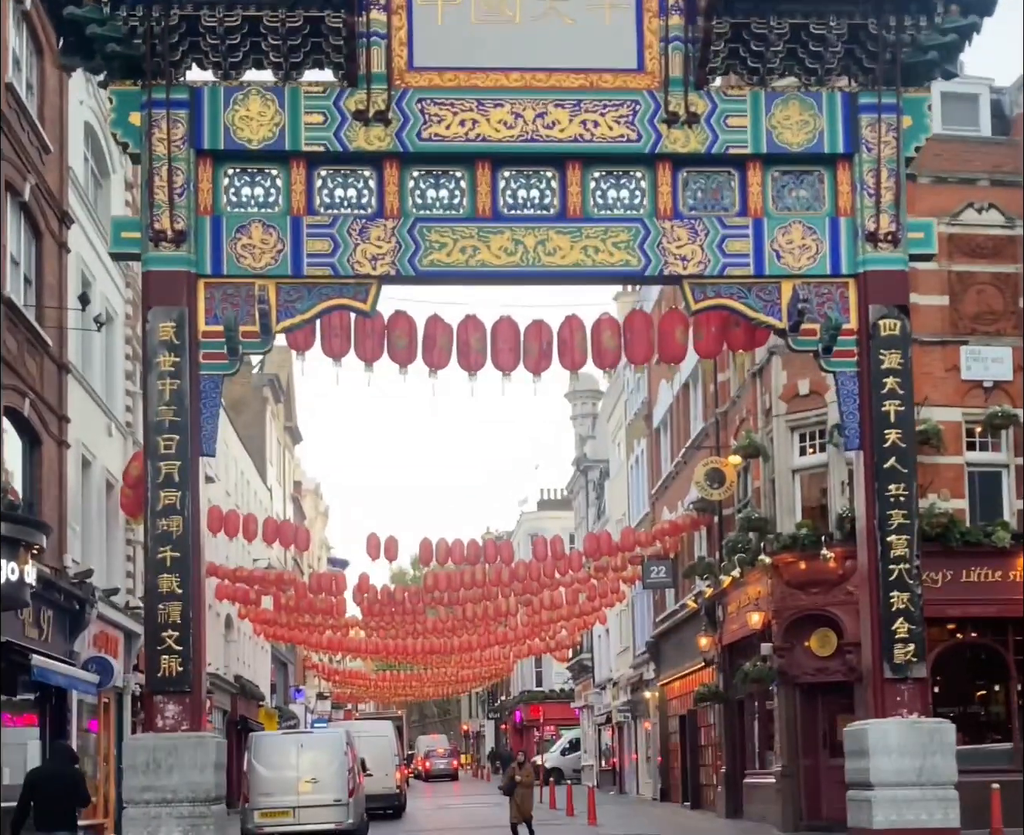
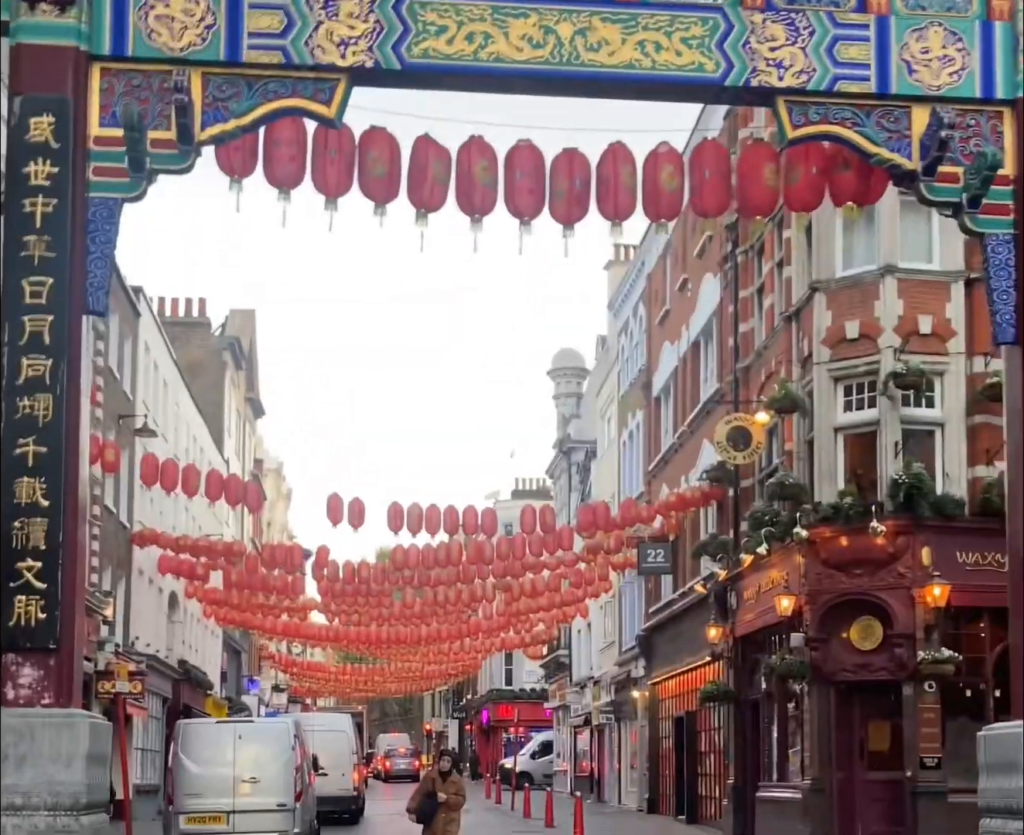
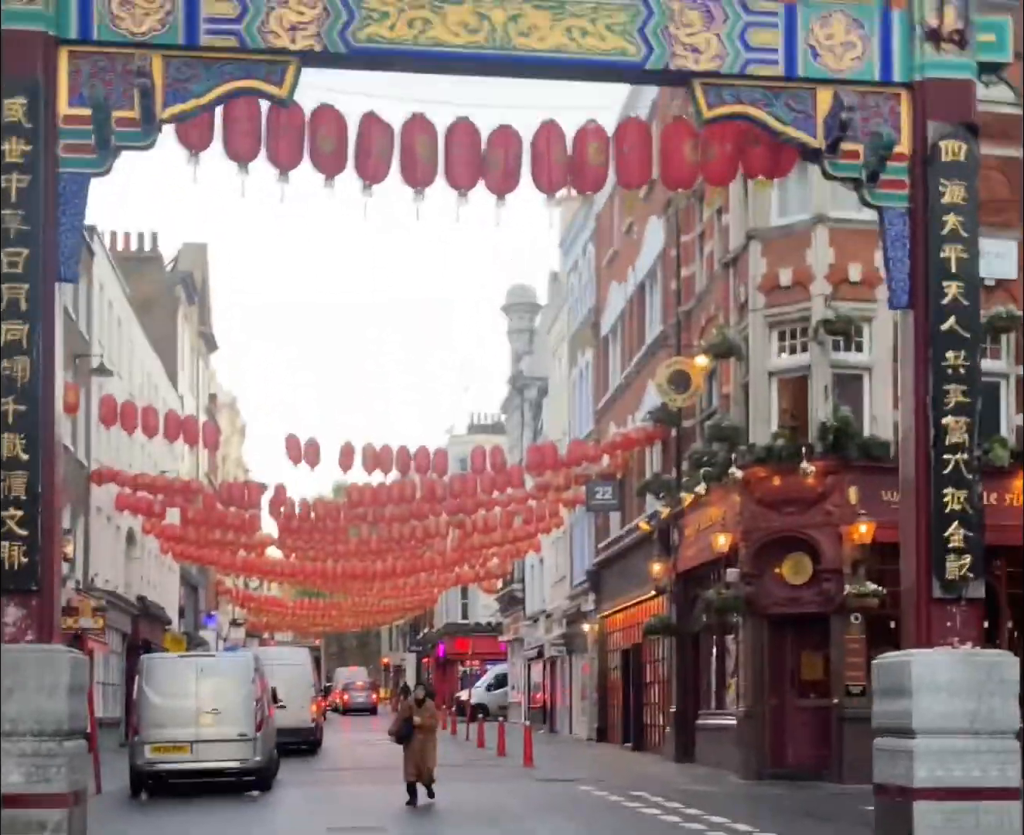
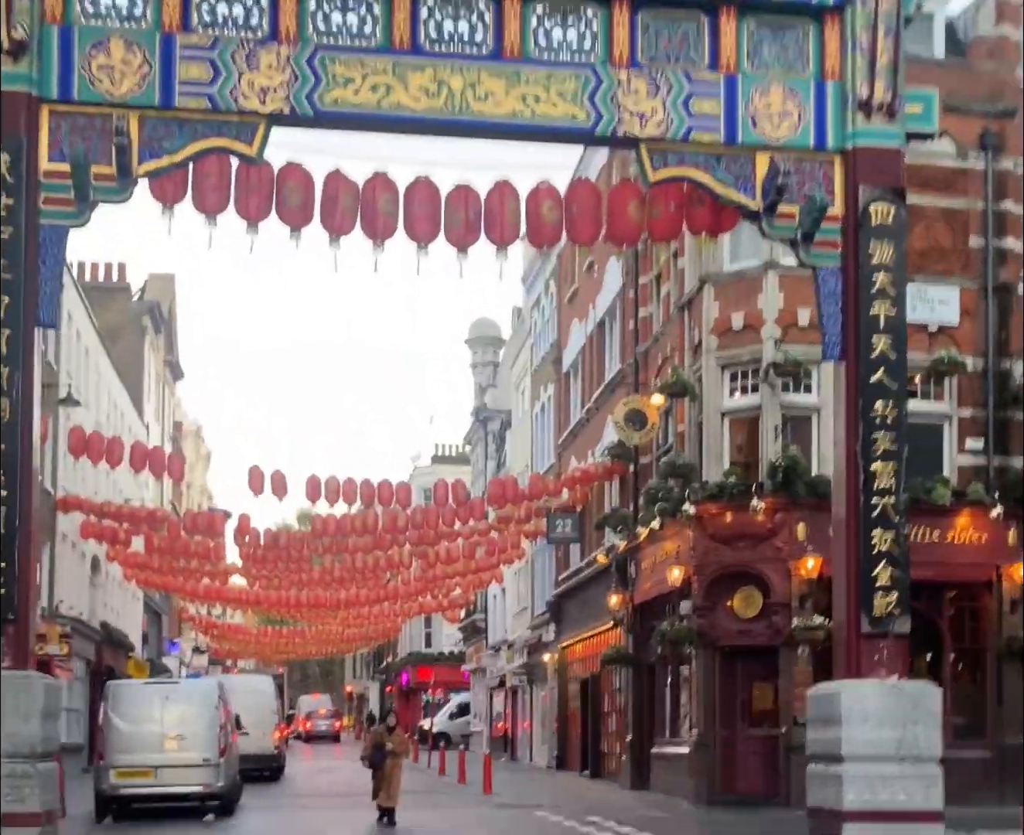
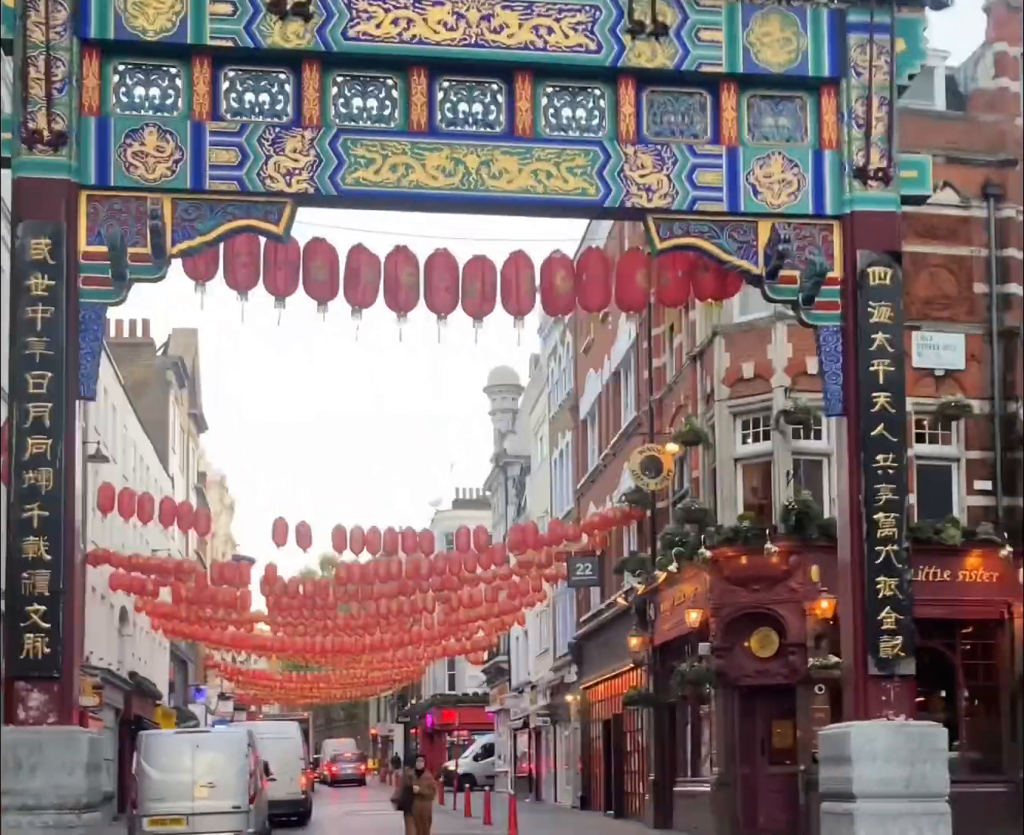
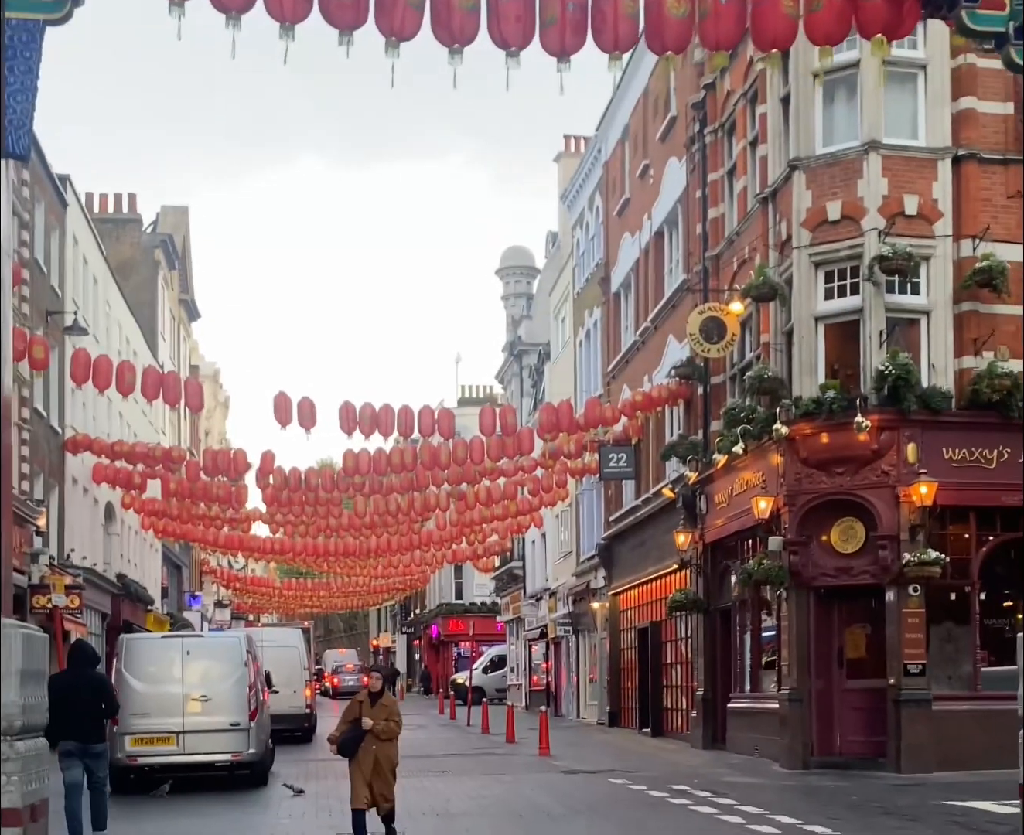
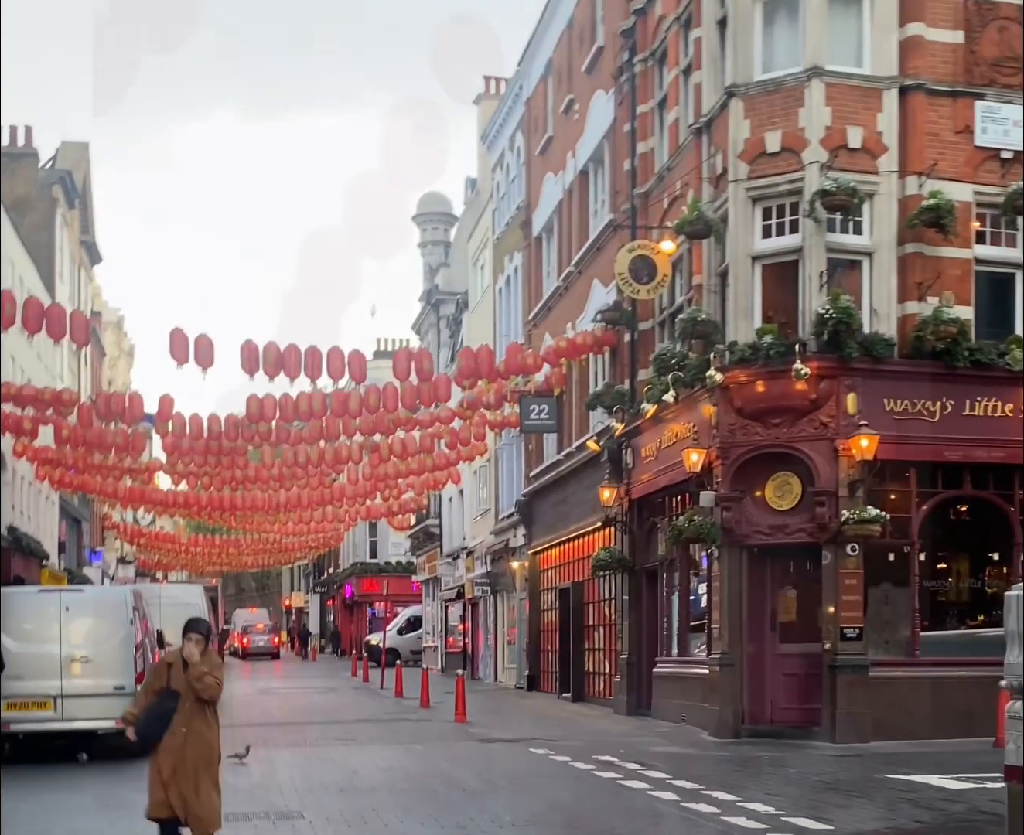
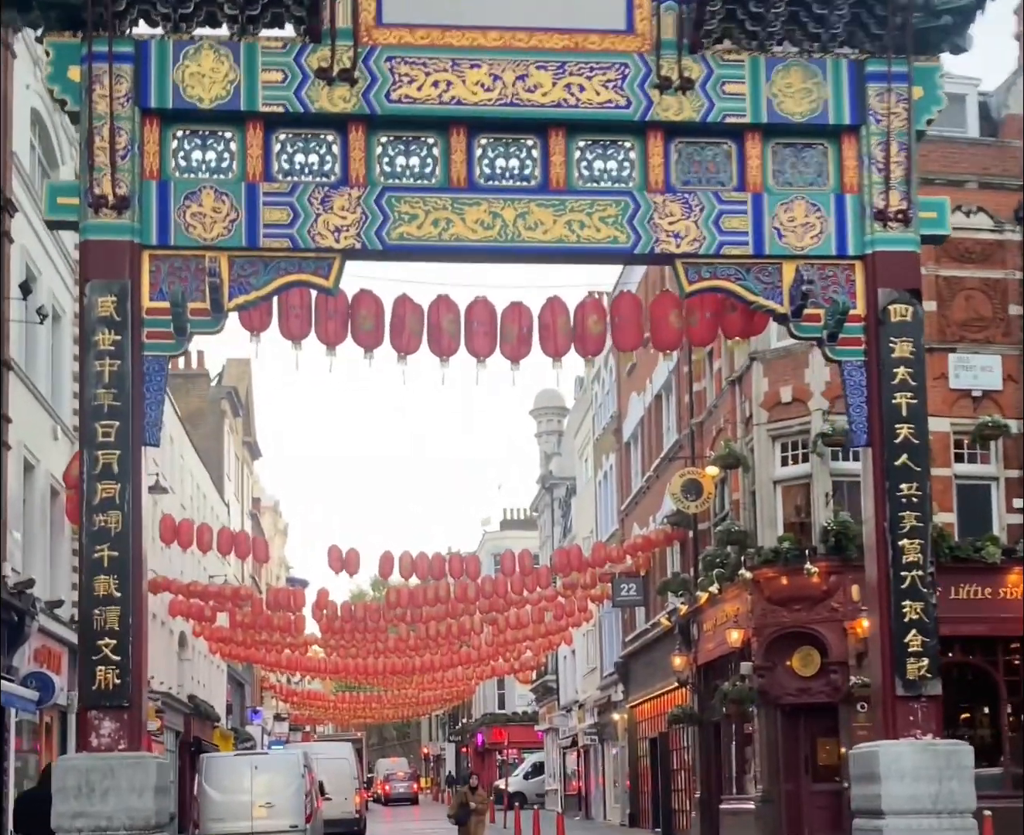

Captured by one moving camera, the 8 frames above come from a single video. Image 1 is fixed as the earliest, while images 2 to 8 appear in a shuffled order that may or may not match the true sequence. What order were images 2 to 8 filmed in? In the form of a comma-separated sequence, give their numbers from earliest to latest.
8, 5, 4, 3, 2, 6, 7
